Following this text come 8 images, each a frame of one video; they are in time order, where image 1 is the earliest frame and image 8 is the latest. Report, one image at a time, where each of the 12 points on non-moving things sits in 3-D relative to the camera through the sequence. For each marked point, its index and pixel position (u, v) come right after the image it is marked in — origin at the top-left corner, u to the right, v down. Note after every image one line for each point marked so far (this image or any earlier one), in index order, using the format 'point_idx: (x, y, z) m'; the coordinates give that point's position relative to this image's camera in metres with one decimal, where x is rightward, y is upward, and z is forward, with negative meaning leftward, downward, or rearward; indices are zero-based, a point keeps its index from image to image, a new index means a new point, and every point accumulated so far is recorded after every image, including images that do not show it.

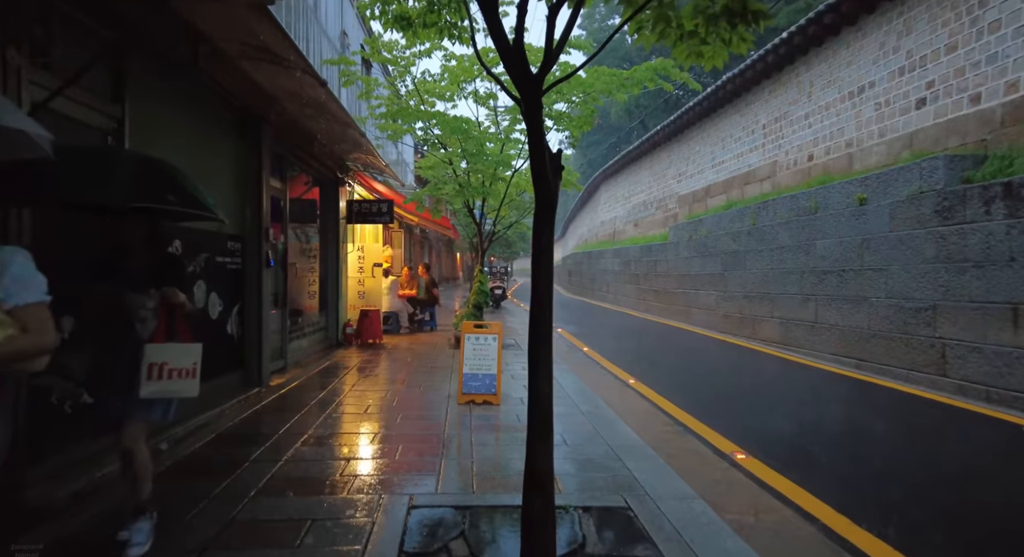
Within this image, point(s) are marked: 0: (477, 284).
0: (-0.7, -0.1, +11.0) m
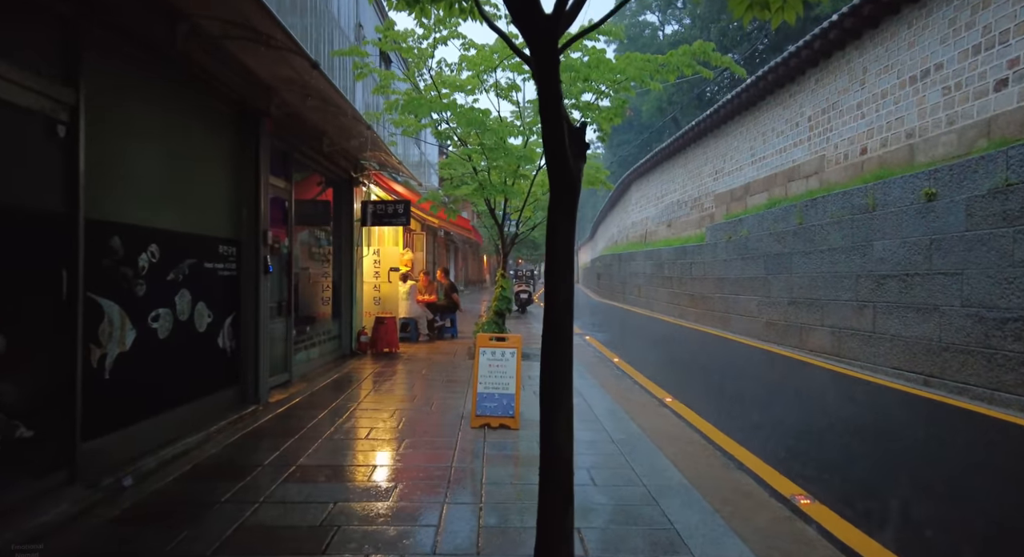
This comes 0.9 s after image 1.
0: (-0.3, -0.2, +10.4) m
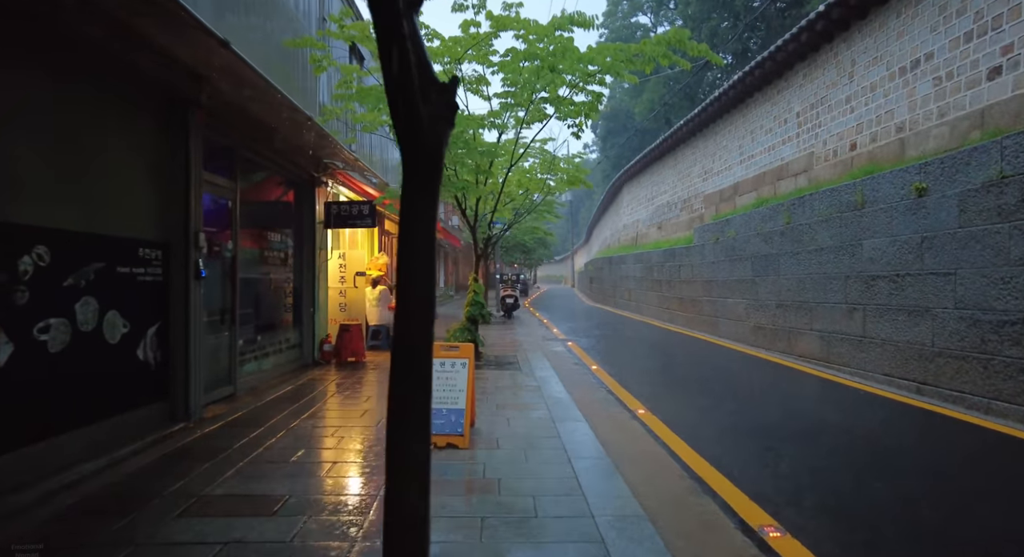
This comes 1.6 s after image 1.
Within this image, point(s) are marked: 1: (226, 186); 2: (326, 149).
0: (-0.7, -0.3, +9.9) m
1: (-3.3, +1.1, +6.6) m
2: (-2.7, +1.8, +8.3) m
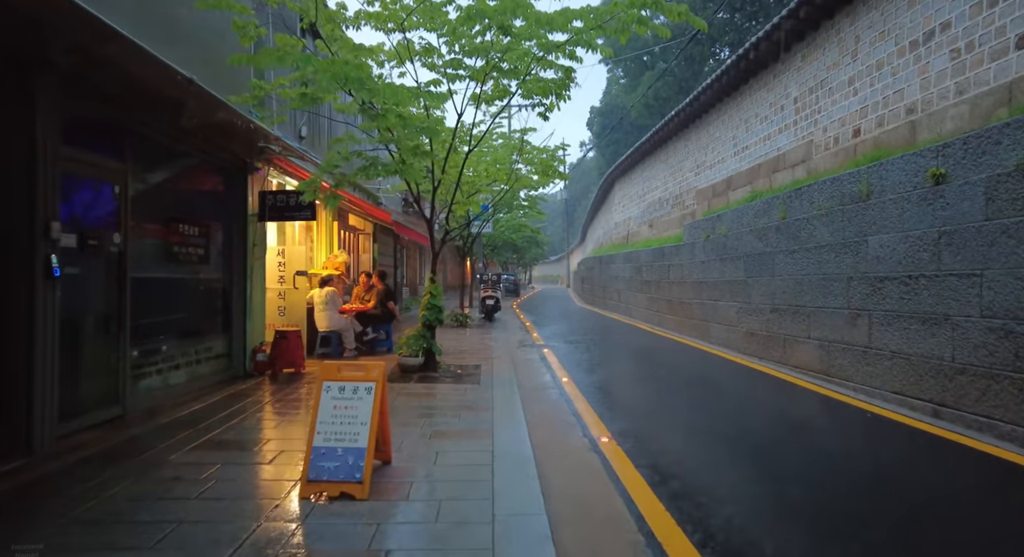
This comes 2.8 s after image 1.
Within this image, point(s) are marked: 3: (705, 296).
0: (-1.3, -0.3, +8.8) m
1: (-3.9, +1.1, +5.5) m
2: (-3.3, +1.8, +7.2) m
3: (+4.2, -0.4, +12.6) m
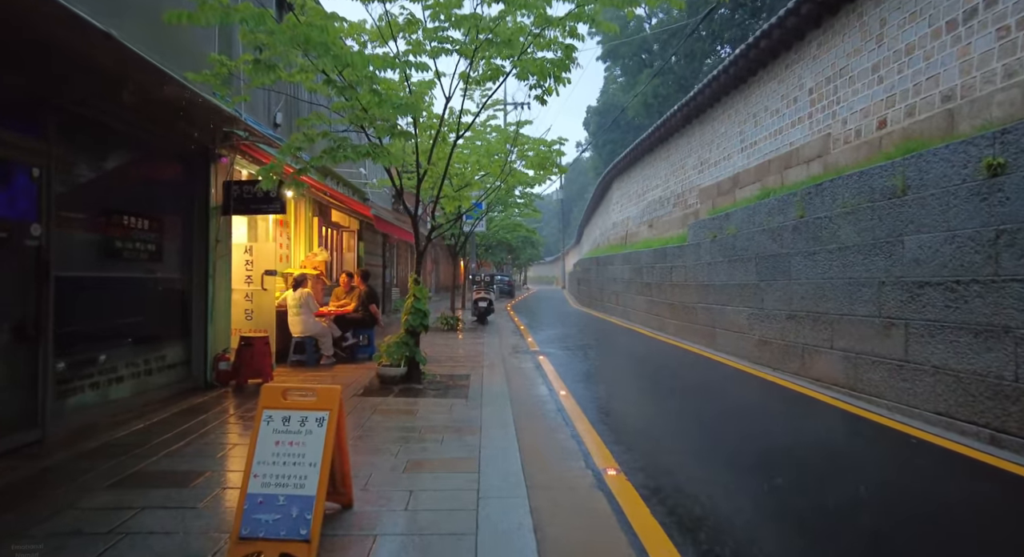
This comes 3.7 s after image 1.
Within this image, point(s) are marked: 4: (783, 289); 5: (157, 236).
0: (-1.4, -0.3, +8.0) m
1: (-3.9, +1.1, +4.7) m
2: (-3.3, +1.8, +6.3) m
3: (+4.1, -0.5, +11.8) m
4: (+4.3, -0.2, +9.1) m
5: (-4.2, +0.5, +6.8) m
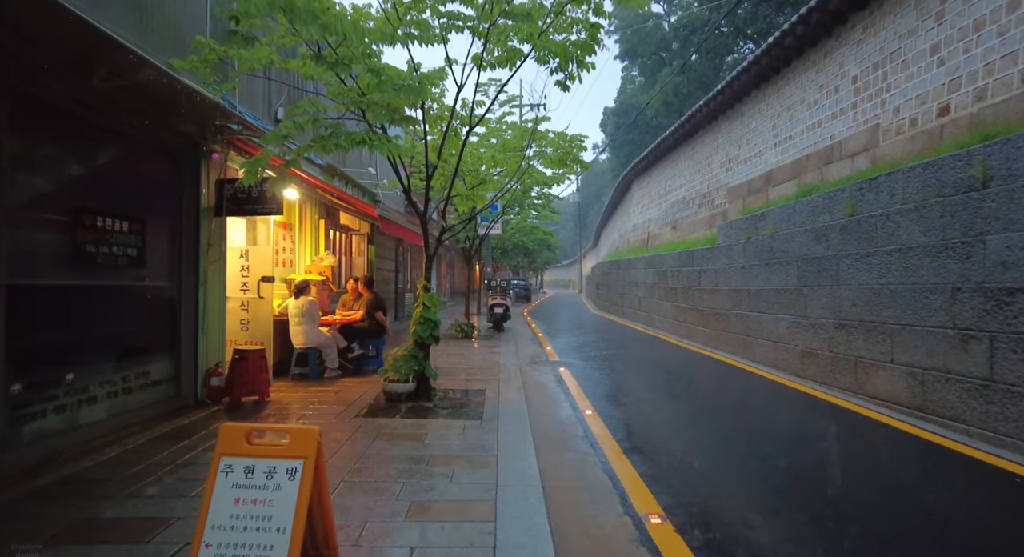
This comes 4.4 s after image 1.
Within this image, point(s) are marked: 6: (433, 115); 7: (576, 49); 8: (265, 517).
0: (-1.2, -0.4, +7.3) m
1: (-3.8, +1.0, +4.0) m
2: (-3.1, +1.7, +5.7) m
3: (+4.5, -0.5, +10.9) m
4: (+4.5, -0.2, +8.2) m
5: (-4.0, +0.4, +6.2) m
6: (-1.1, +2.2, +7.8) m
7: (+0.7, +2.5, +6.3) m
8: (-1.1, -1.0, +2.5) m
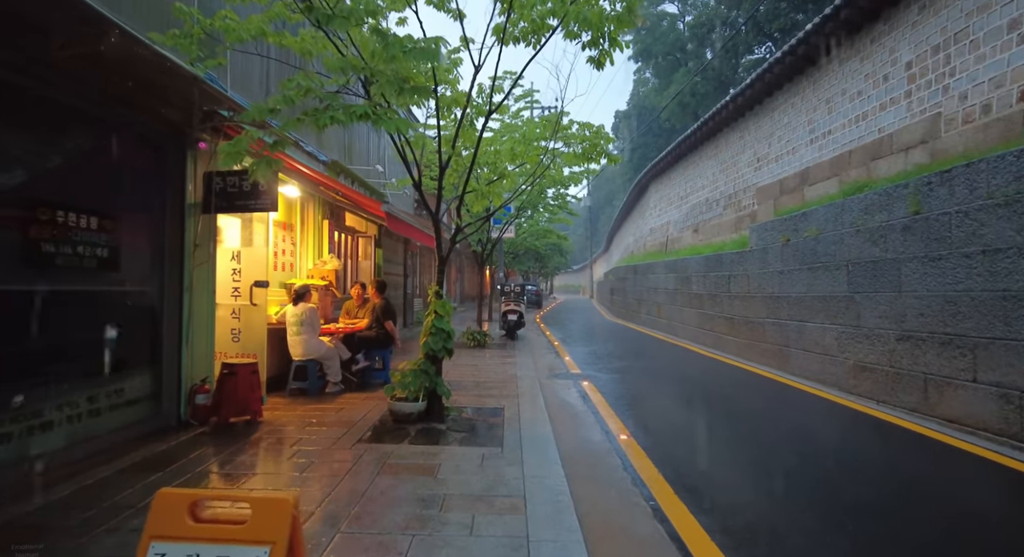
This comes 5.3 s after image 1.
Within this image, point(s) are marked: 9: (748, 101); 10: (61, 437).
0: (-0.9, -0.4, +6.5) m
1: (-3.6, +1.0, +3.3) m
2: (-2.9, +1.7, +4.9) m
3: (+4.8, -0.6, +10.1) m
4: (+4.8, -0.3, +7.3) m
5: (-3.7, +0.4, +5.4) m
6: (-0.8, +2.2, +7.0) m
7: (+1.0, +2.5, +5.5) m
8: (-0.9, -1.0, +1.7) m
9: (+5.9, +4.5, +14.4) m
10: (-3.7, -1.3, +4.7) m
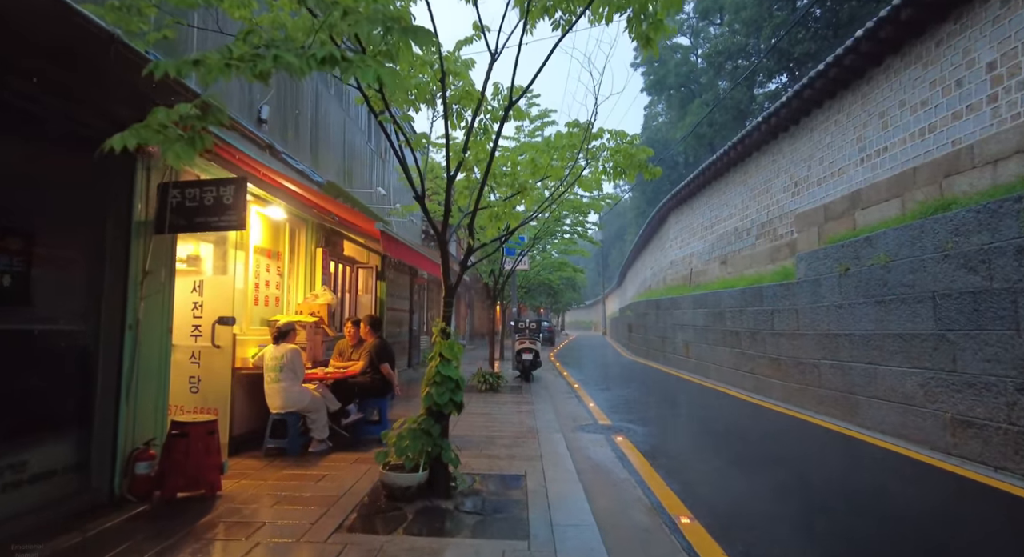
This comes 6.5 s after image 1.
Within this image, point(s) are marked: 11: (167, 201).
0: (-0.7, -0.8, +5.1) m
1: (-3.4, +0.9, +2.1) m
2: (-2.7, +1.5, +3.8) m
3: (+5.1, -1.2, +8.6) m
4: (+5.0, -0.7, +5.9) m
5: (-3.5, +0.1, +4.2) m
6: (-0.6, +1.8, +5.9) m
7: (+1.2, +2.2, +4.3) m
8: (-0.7, -1.0, +0.3) m
9: (+6.3, +3.7, +13.3) m
10: (-3.5, -1.5, +3.4) m
11: (-3.0, +0.7, +5.0) m
